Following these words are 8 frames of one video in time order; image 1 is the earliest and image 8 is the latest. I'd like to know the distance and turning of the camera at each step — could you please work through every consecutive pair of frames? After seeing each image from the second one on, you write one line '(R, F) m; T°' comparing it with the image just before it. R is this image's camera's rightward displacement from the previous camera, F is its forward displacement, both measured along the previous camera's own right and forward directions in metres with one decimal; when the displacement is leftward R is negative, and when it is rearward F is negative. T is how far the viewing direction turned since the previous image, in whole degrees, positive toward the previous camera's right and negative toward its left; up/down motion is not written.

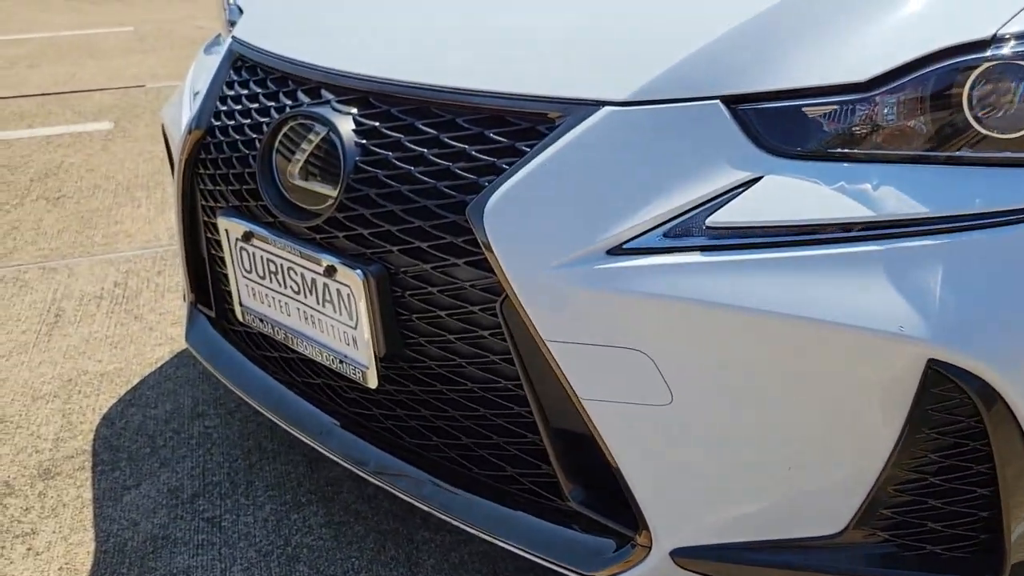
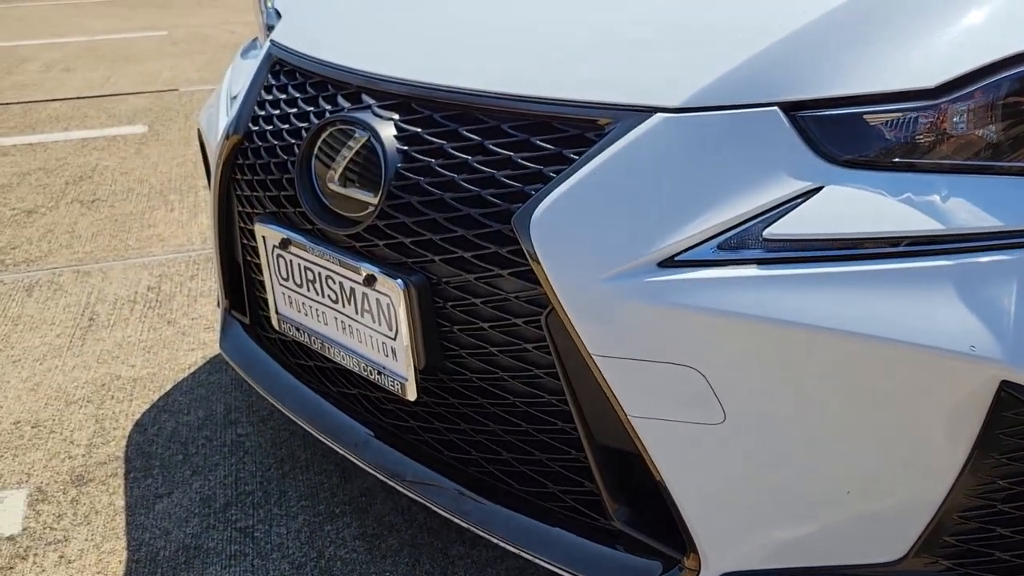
(0.0, 0.0) m; -2°
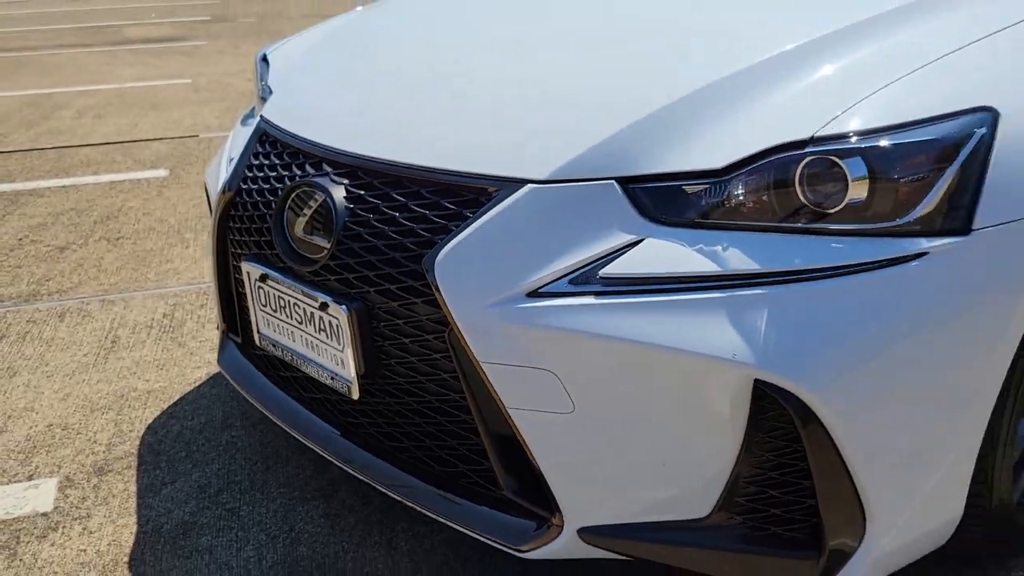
(+0.2, -0.4) m; -1°
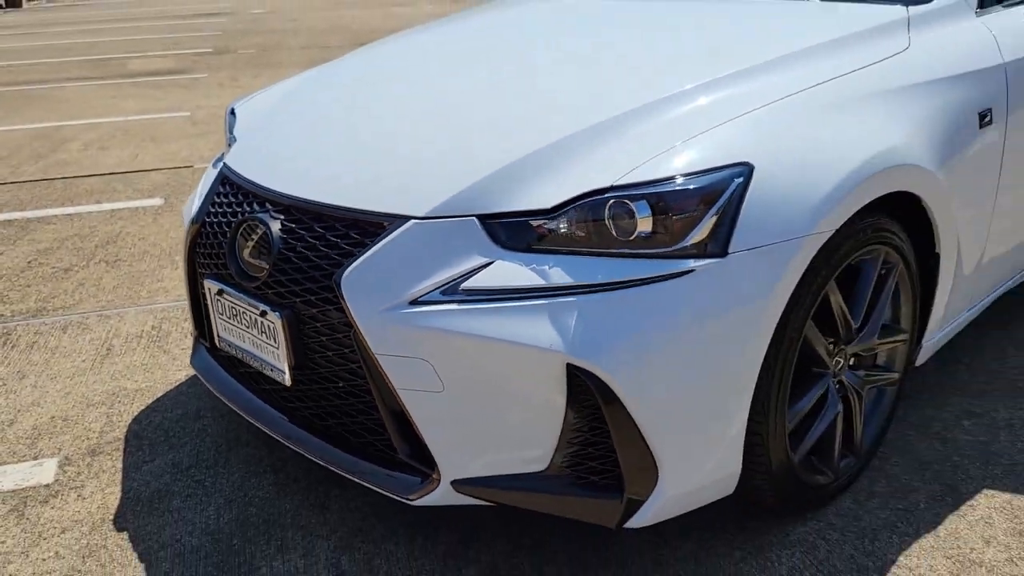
(+0.2, -0.4) m; 0°
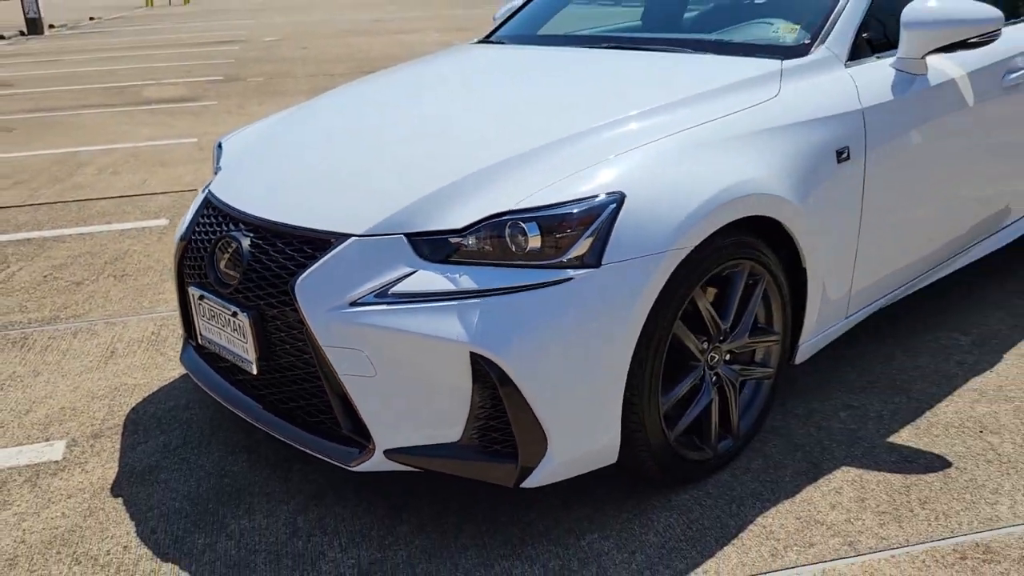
(+0.2, -0.4) m; -1°
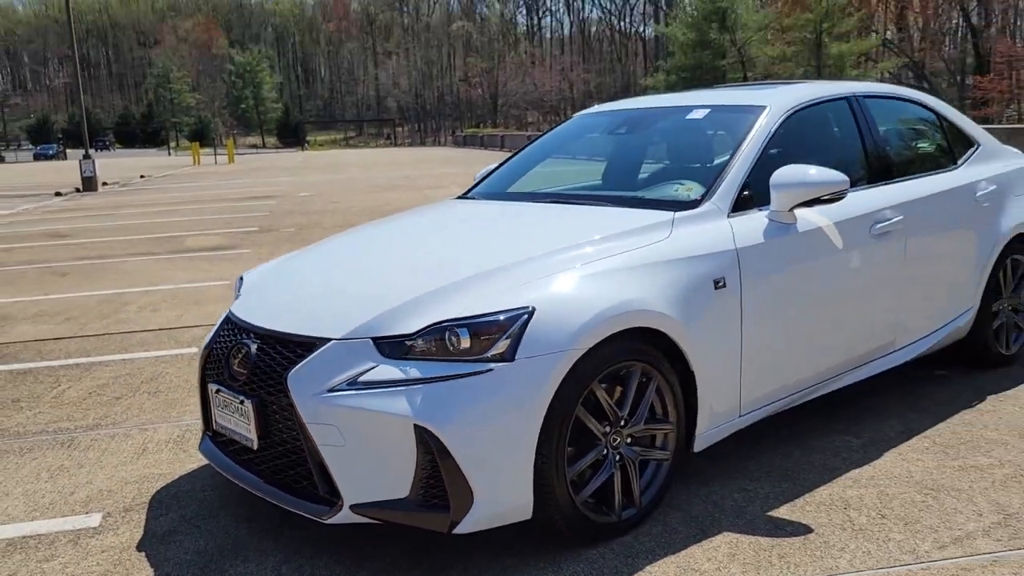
(+0.3, -0.7) m; -2°
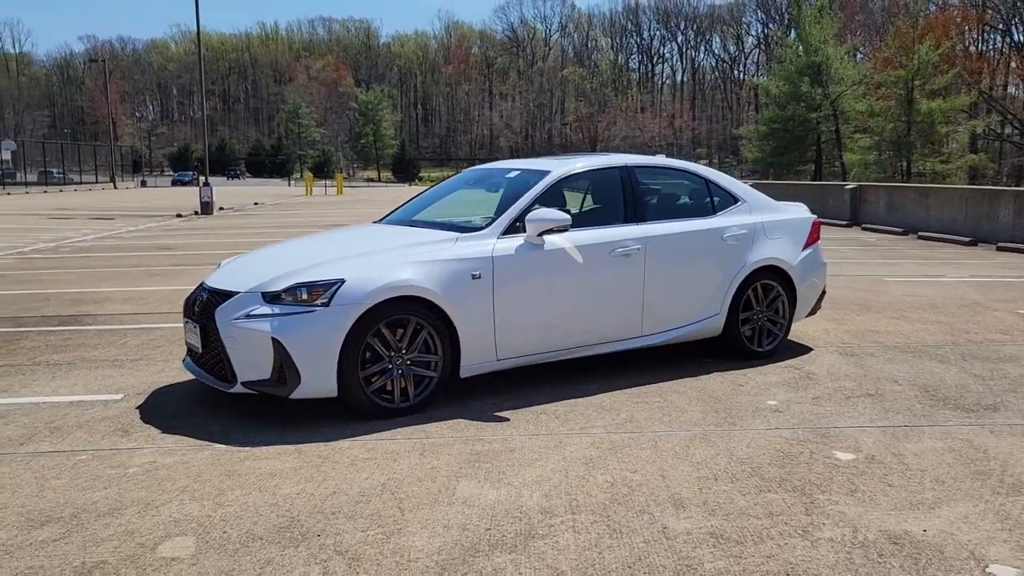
(+1.6, -2.1) m; -7°
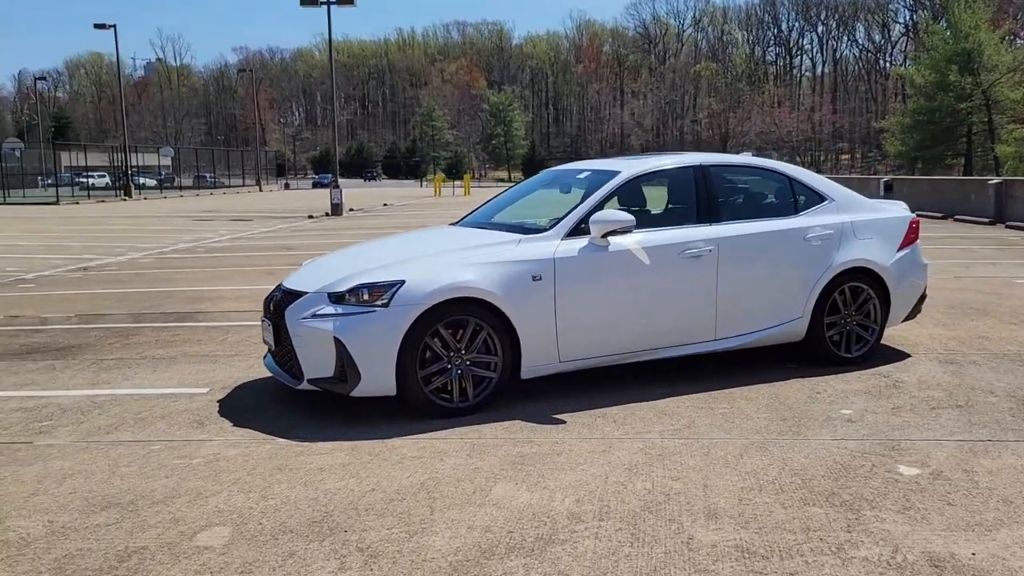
(+0.4, 0.0) m; -8°
